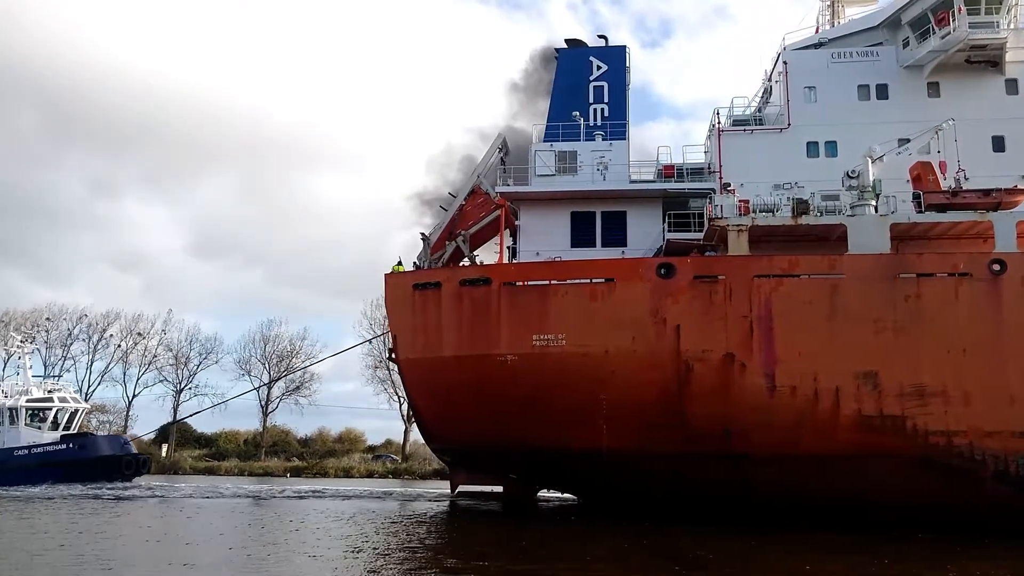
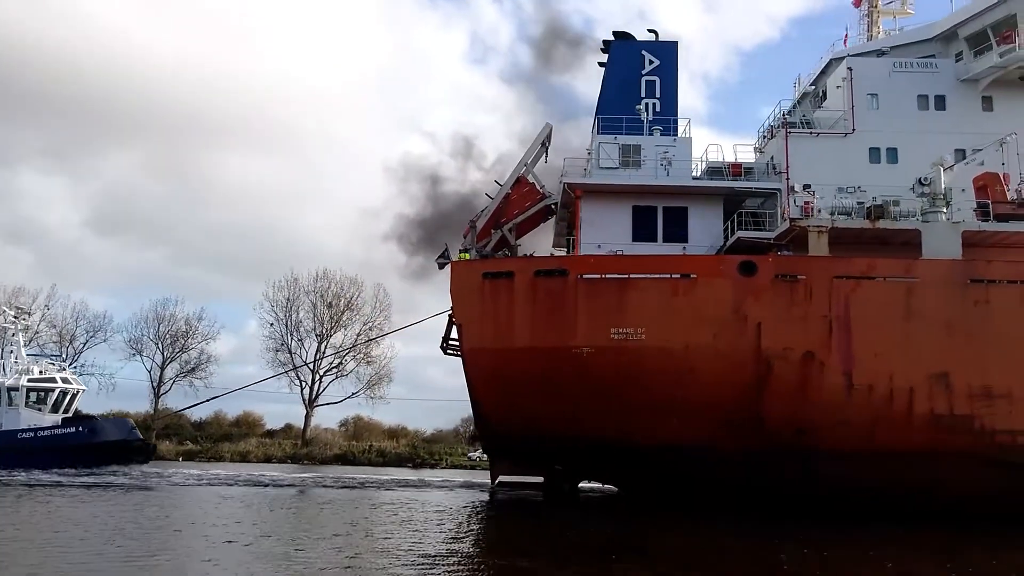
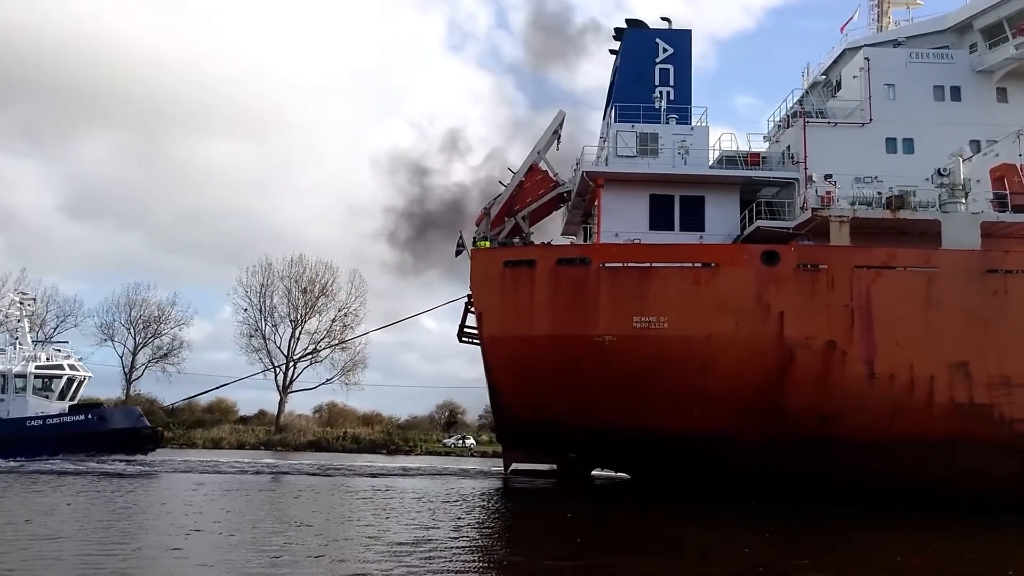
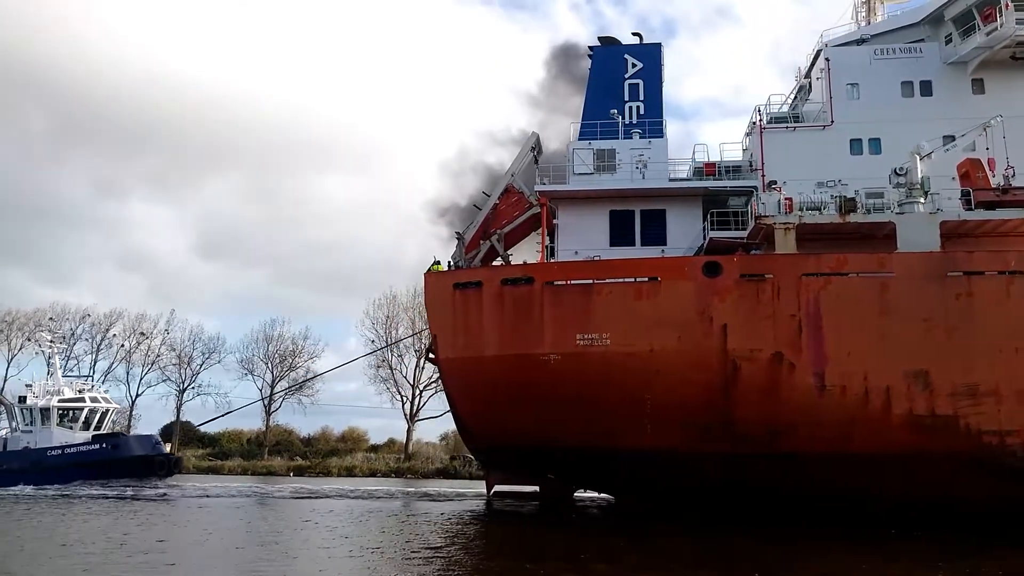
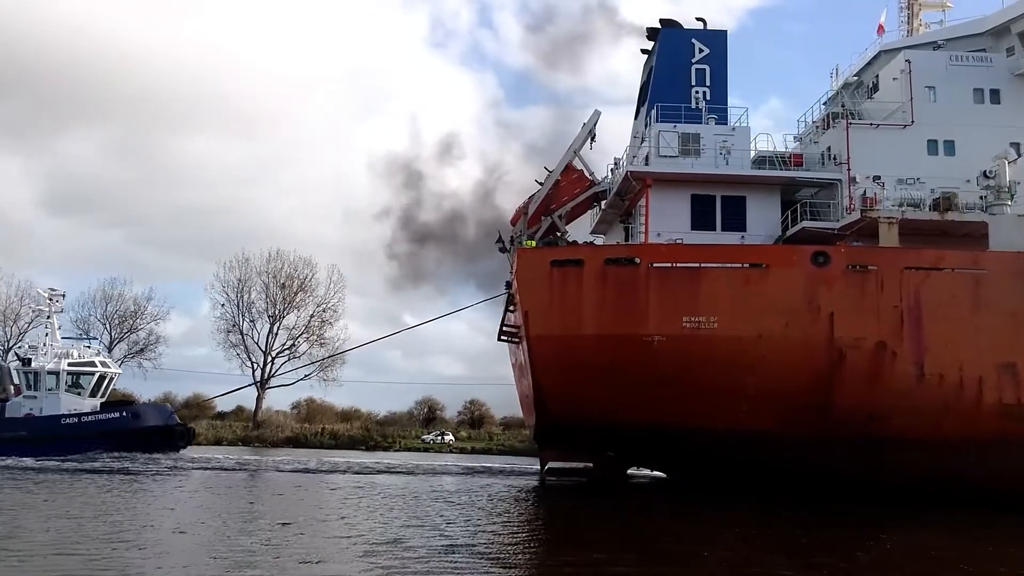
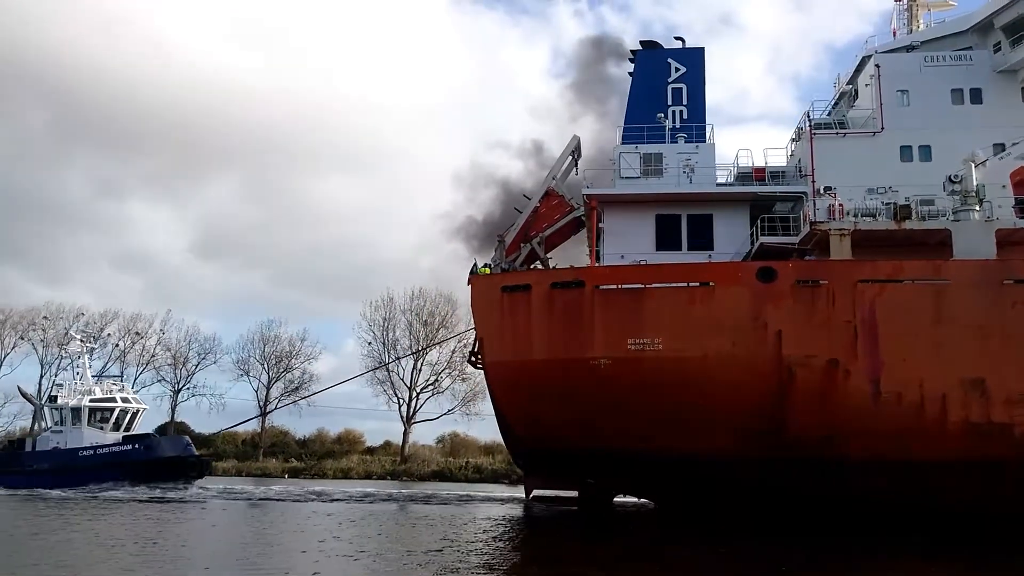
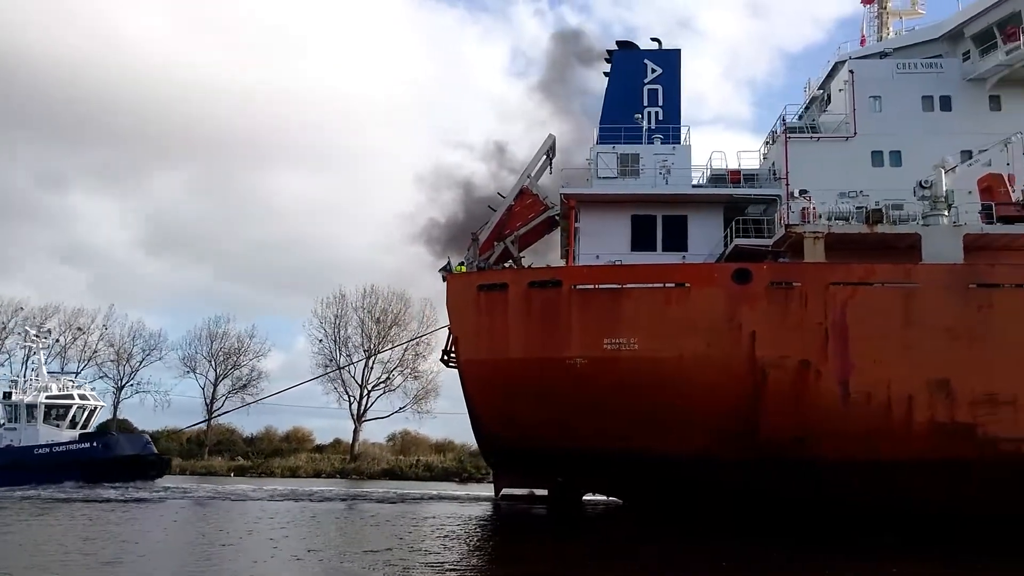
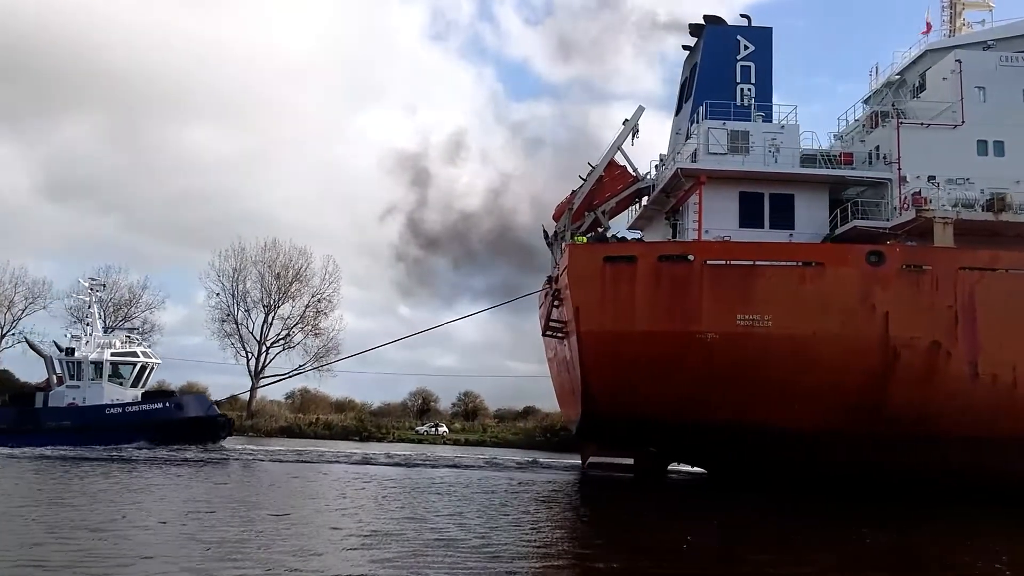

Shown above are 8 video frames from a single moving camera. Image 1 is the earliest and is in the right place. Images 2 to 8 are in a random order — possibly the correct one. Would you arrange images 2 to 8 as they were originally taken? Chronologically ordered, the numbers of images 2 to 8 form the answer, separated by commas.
4, 6, 7, 2, 3, 5, 8
